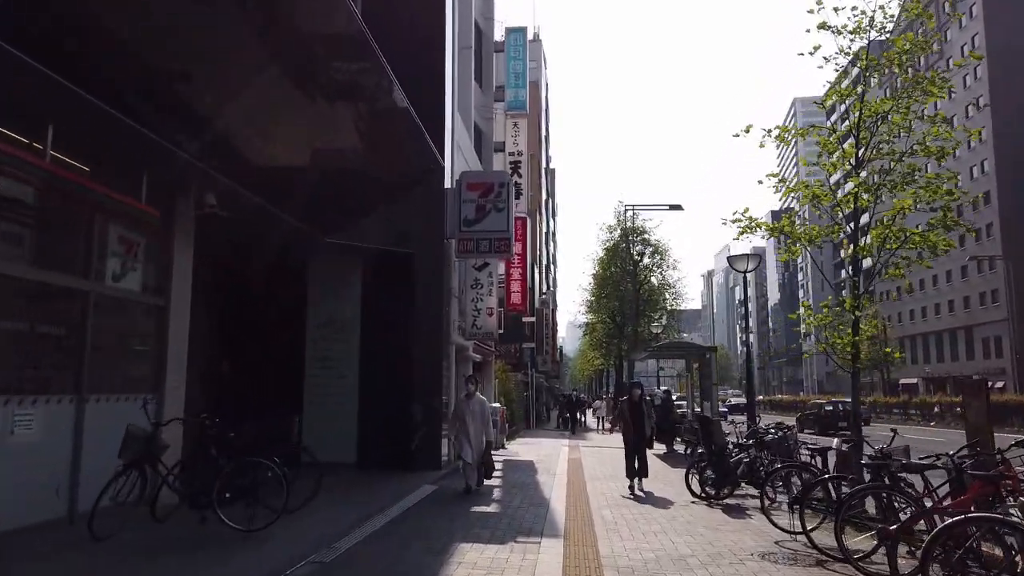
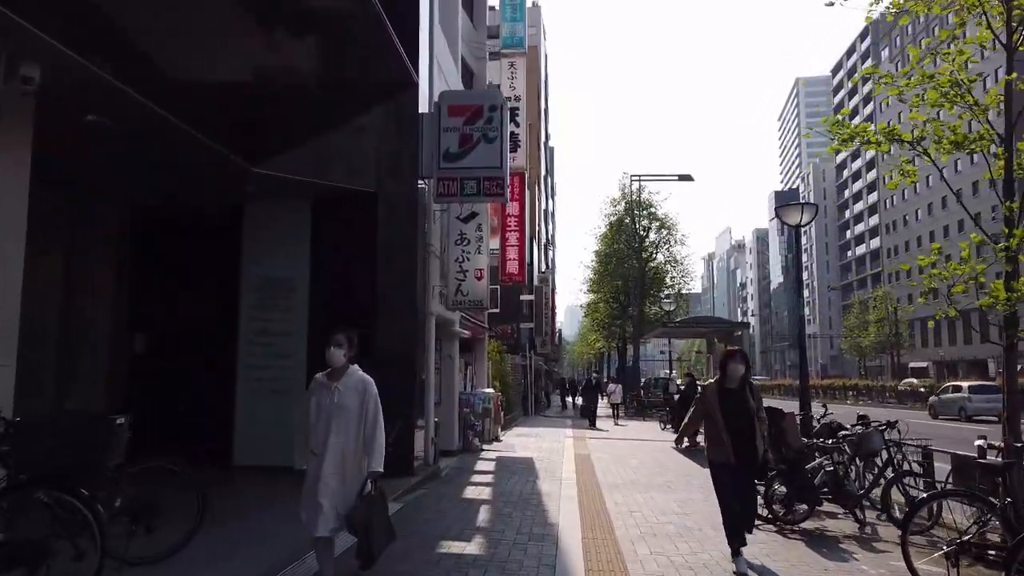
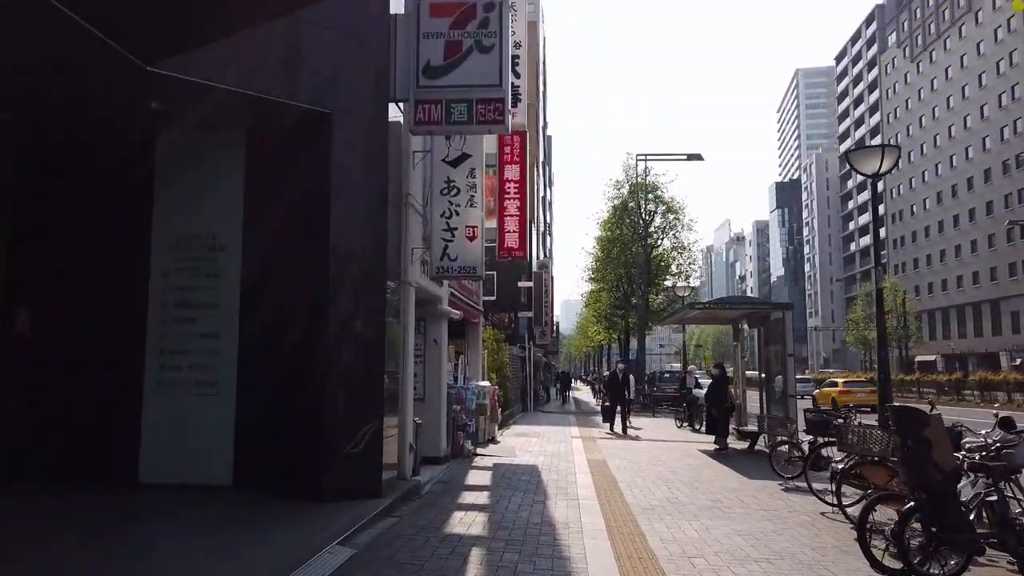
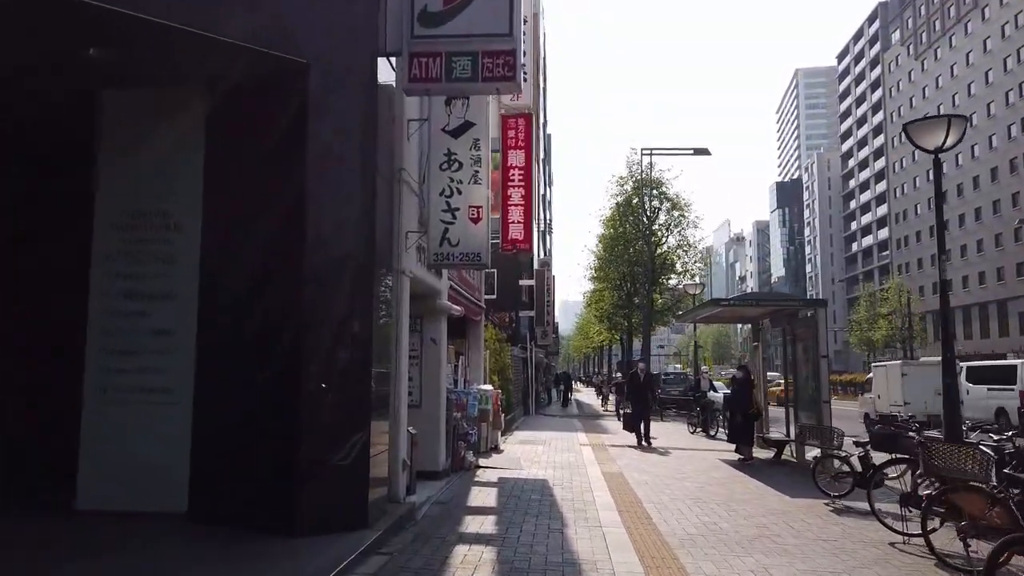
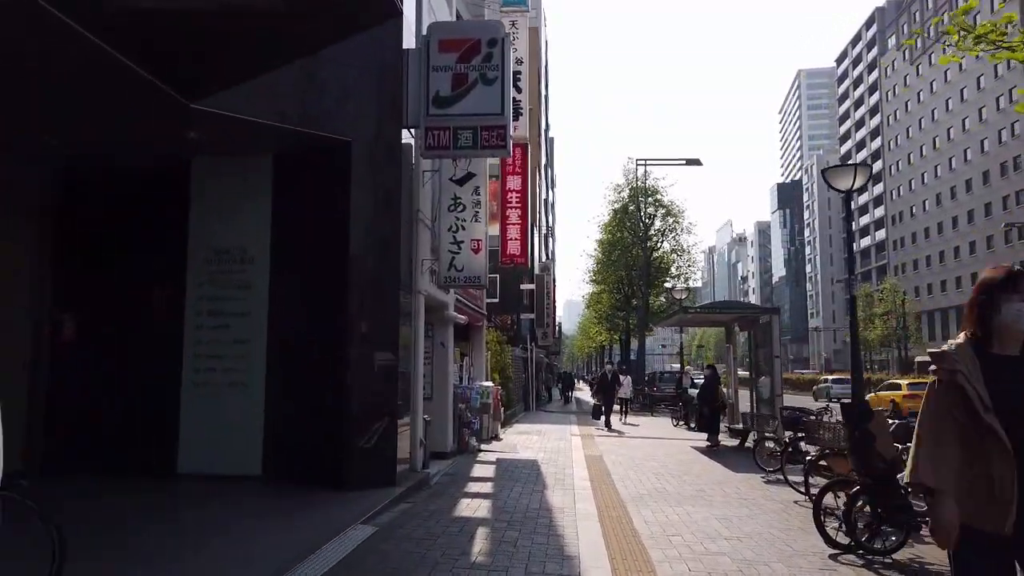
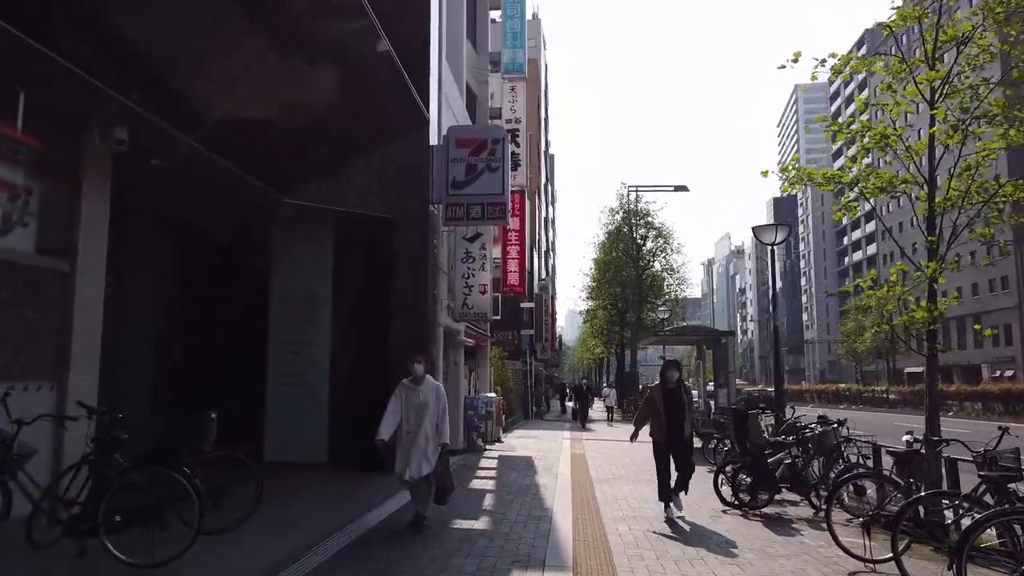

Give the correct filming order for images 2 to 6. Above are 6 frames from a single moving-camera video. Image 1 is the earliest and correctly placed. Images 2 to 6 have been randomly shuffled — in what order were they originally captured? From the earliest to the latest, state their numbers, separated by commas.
6, 2, 5, 3, 4
